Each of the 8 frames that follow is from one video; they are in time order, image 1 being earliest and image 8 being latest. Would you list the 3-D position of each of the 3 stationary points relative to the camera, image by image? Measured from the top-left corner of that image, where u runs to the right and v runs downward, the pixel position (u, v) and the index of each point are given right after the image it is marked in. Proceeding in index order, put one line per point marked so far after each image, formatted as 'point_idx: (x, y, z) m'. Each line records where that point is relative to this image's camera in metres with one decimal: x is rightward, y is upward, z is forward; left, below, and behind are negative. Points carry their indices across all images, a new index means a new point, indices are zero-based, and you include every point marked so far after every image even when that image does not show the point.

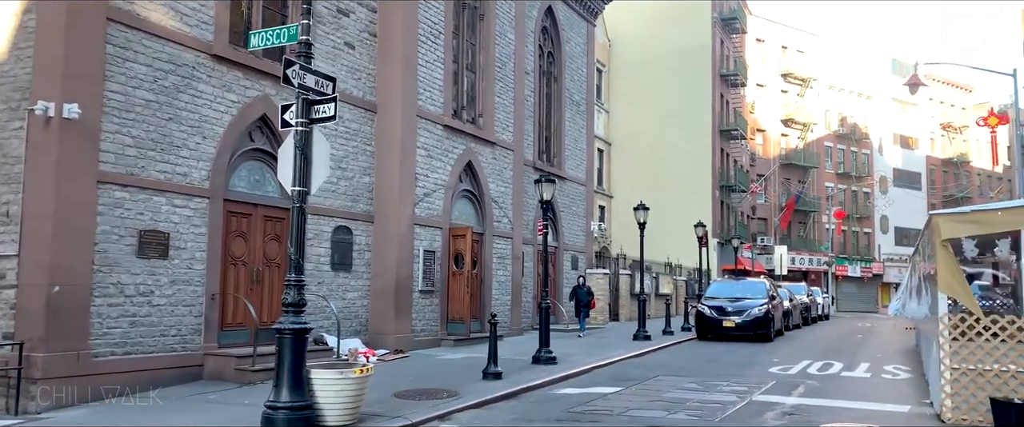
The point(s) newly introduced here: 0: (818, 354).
0: (+6.9, -3.1, +19.0) m
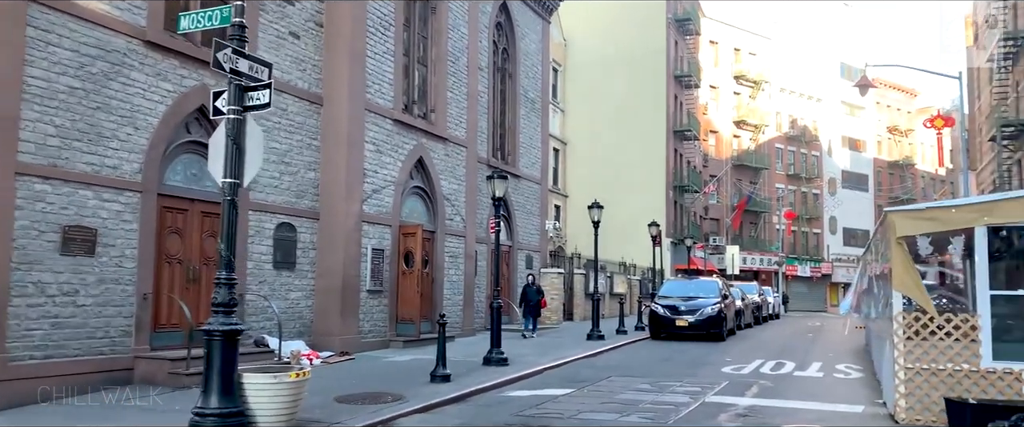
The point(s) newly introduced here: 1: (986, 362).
0: (+5.8, -3.1, +19.0) m
1: (+5.3, -1.7, +9.6) m
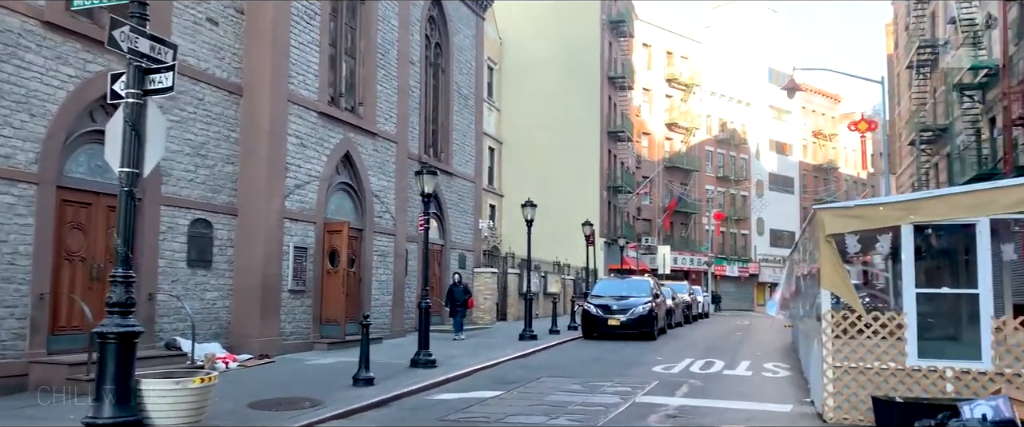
0: (+4.2, -3.1, +19.0) m
1: (+4.5, -1.7, +9.6) m
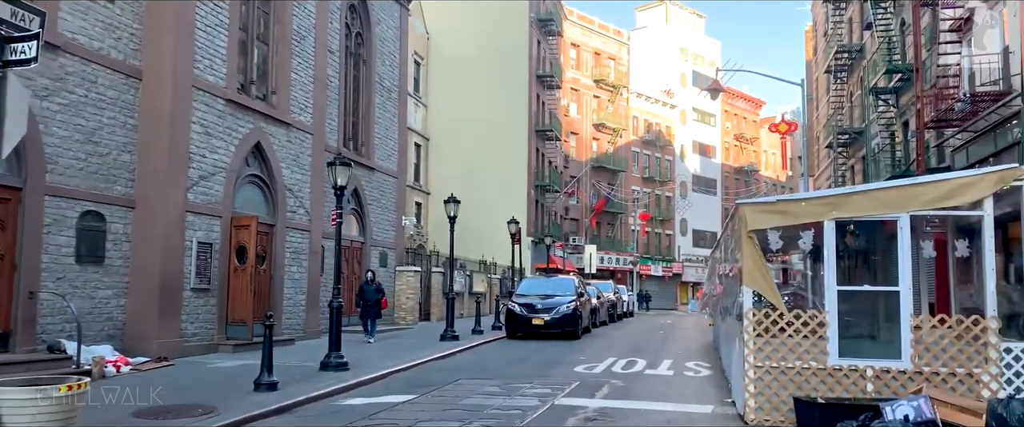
0: (+2.5, -3.0, +18.8) m
1: (+3.5, -1.6, +9.4) m
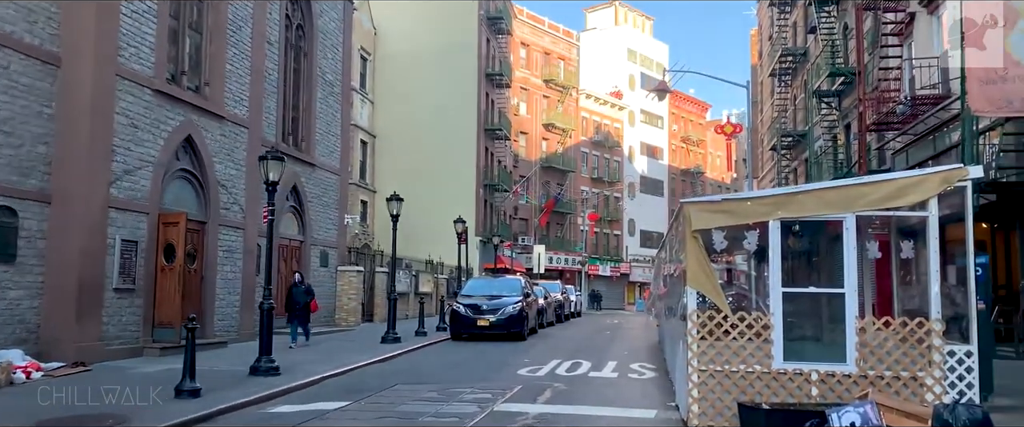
0: (+1.2, -3.0, +18.5) m
1: (+2.9, -1.6, +9.2) m
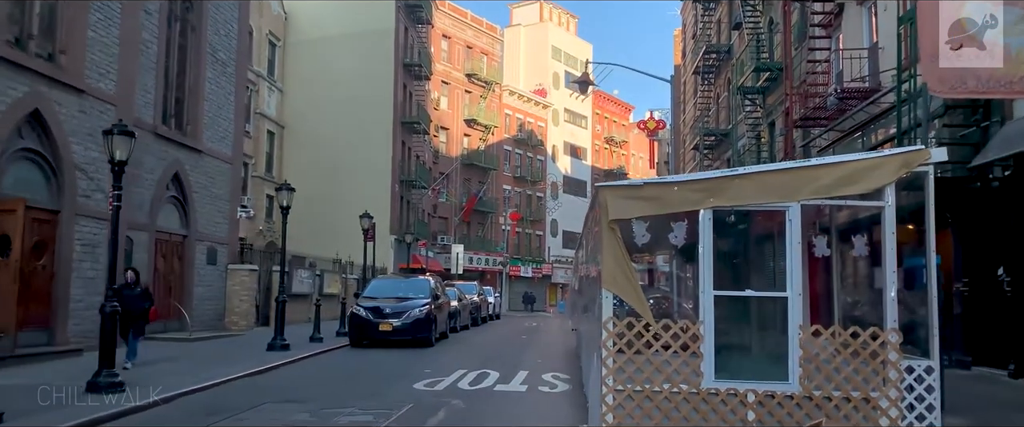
0: (-0.7, -2.9, +16.8) m
1: (+1.8, -1.5, +7.7) m
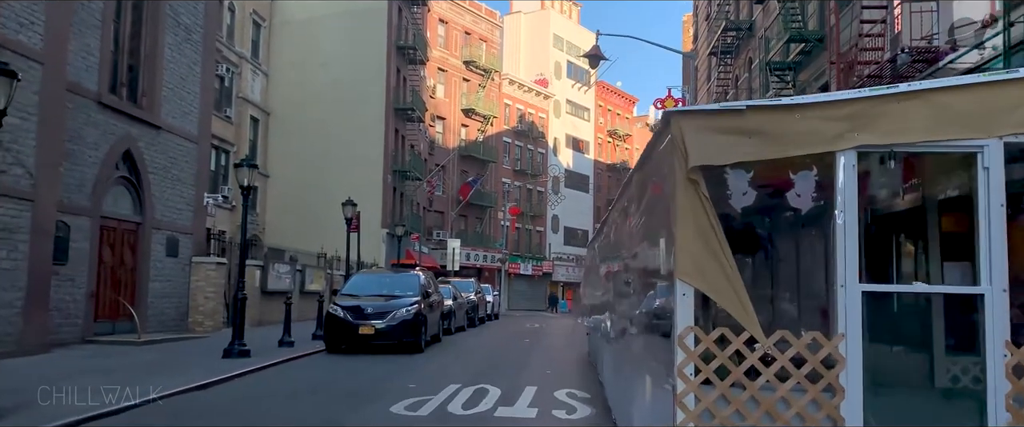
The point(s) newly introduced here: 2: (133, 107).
0: (-0.6, -2.6, +14.1) m
1: (+1.8, -1.2, +5.0) m
2: (-8.0, +2.2, +17.9) m
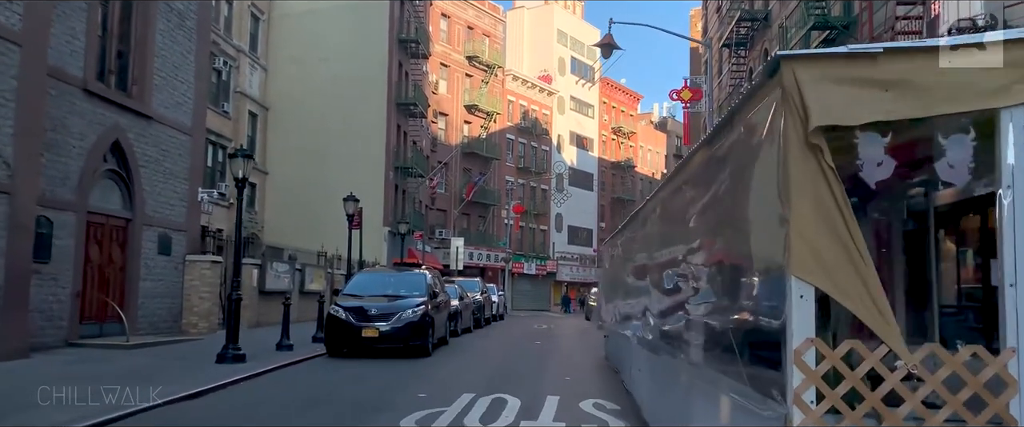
0: (-0.4, -2.5, +13.0) m
1: (+2.1, -1.1, +3.9) m
2: (-7.8, +2.3, +16.9) m
